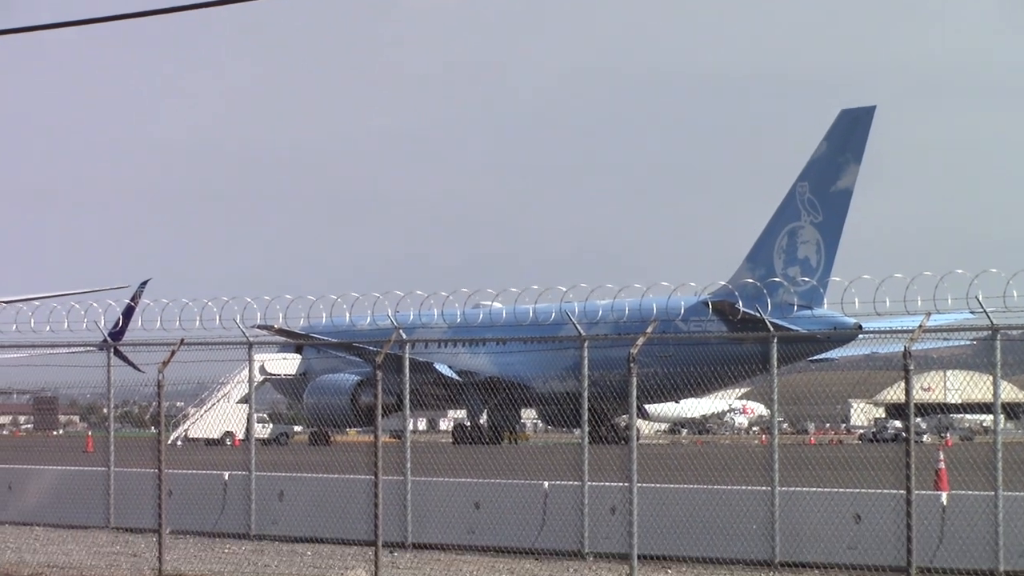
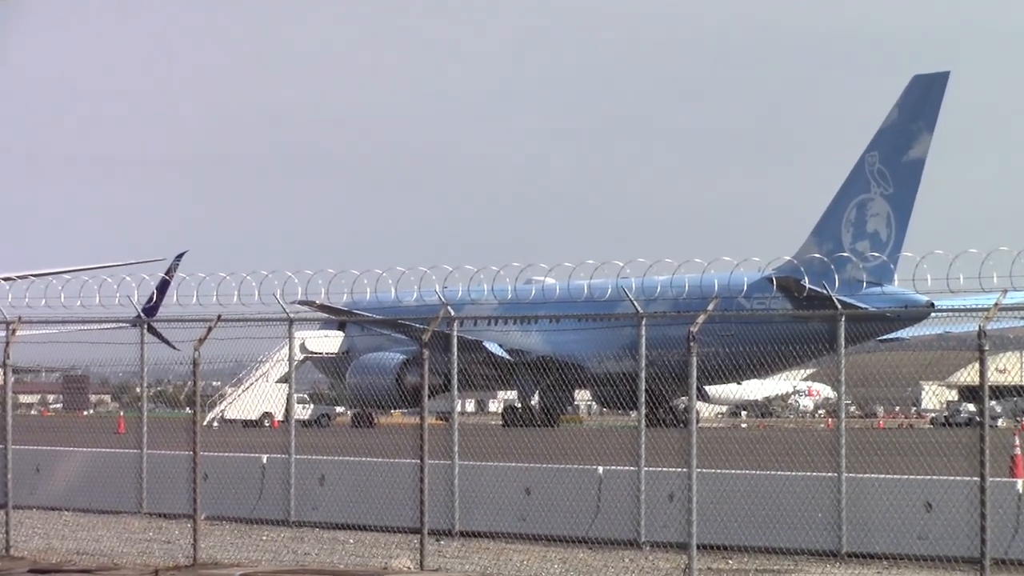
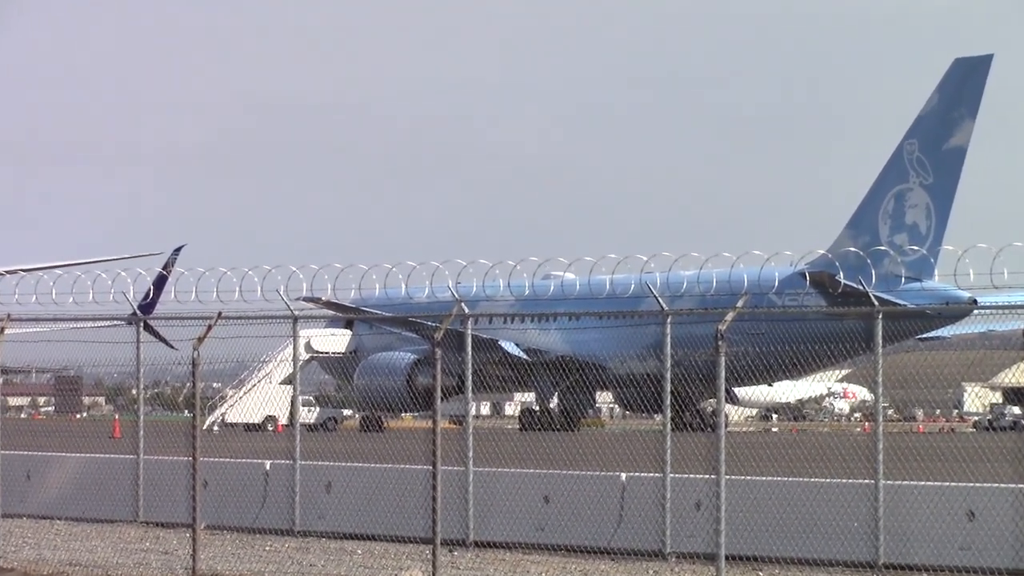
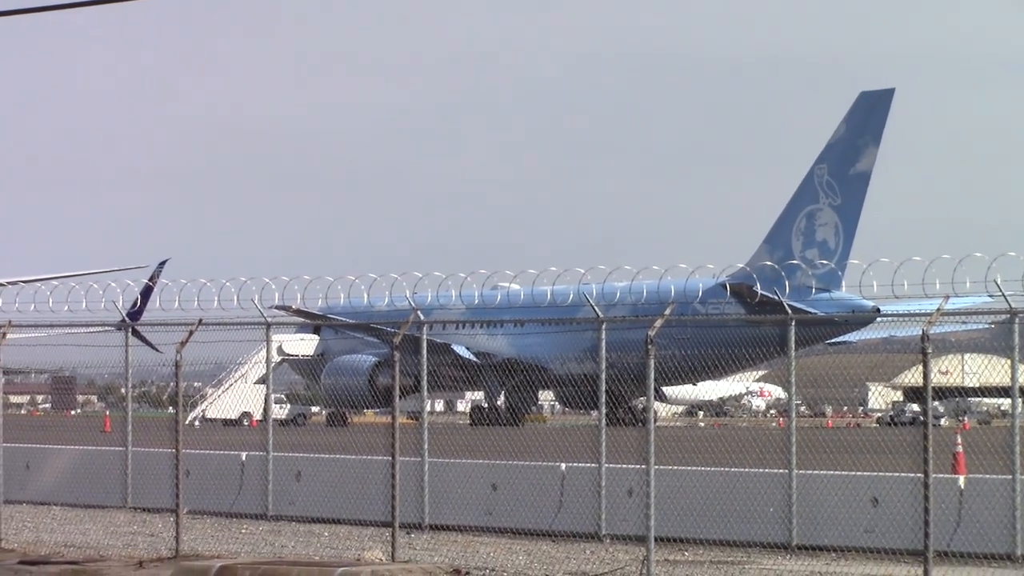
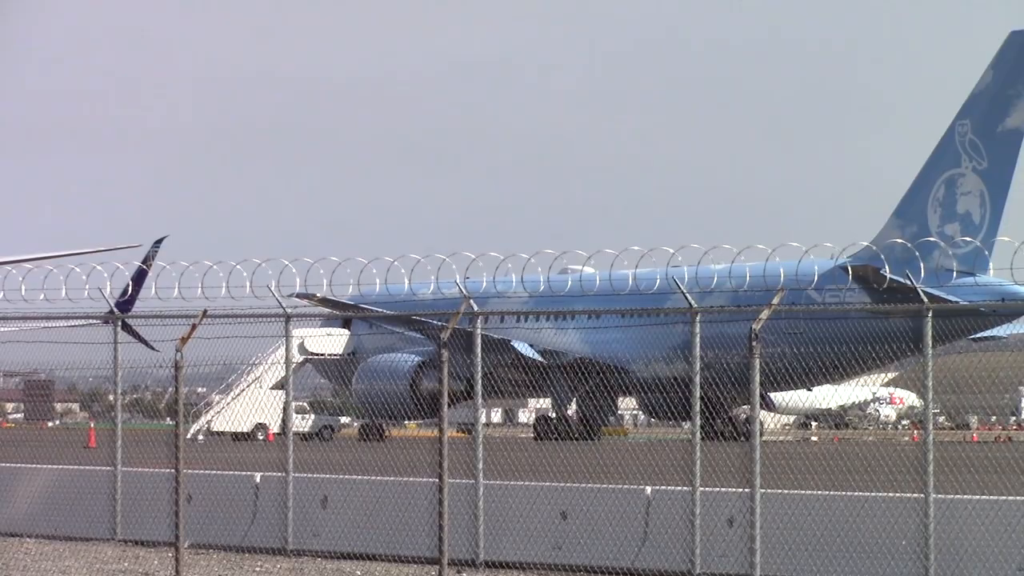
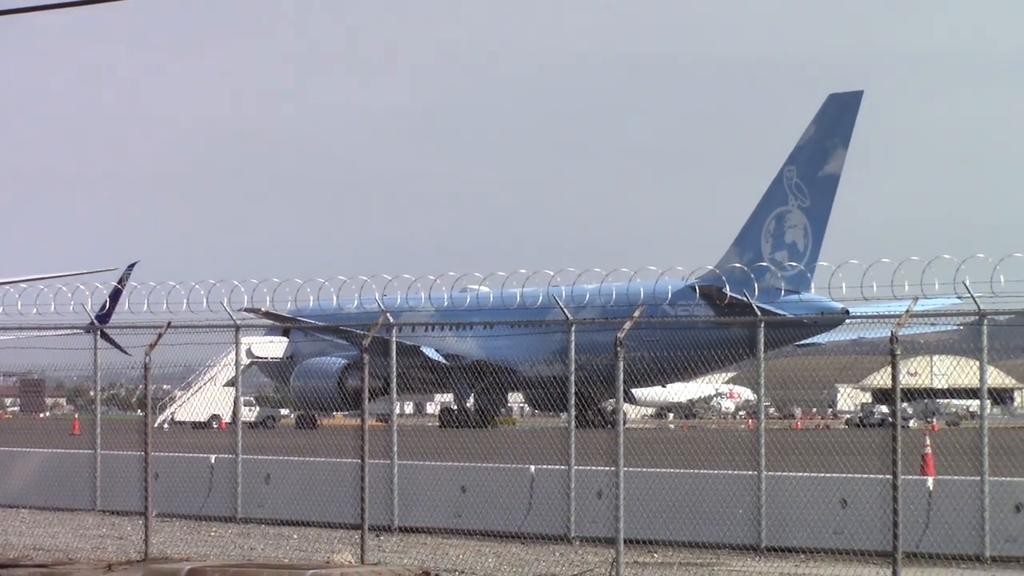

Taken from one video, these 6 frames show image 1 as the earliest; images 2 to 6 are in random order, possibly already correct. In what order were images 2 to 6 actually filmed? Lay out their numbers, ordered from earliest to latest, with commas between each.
6, 4, 2, 3, 5
